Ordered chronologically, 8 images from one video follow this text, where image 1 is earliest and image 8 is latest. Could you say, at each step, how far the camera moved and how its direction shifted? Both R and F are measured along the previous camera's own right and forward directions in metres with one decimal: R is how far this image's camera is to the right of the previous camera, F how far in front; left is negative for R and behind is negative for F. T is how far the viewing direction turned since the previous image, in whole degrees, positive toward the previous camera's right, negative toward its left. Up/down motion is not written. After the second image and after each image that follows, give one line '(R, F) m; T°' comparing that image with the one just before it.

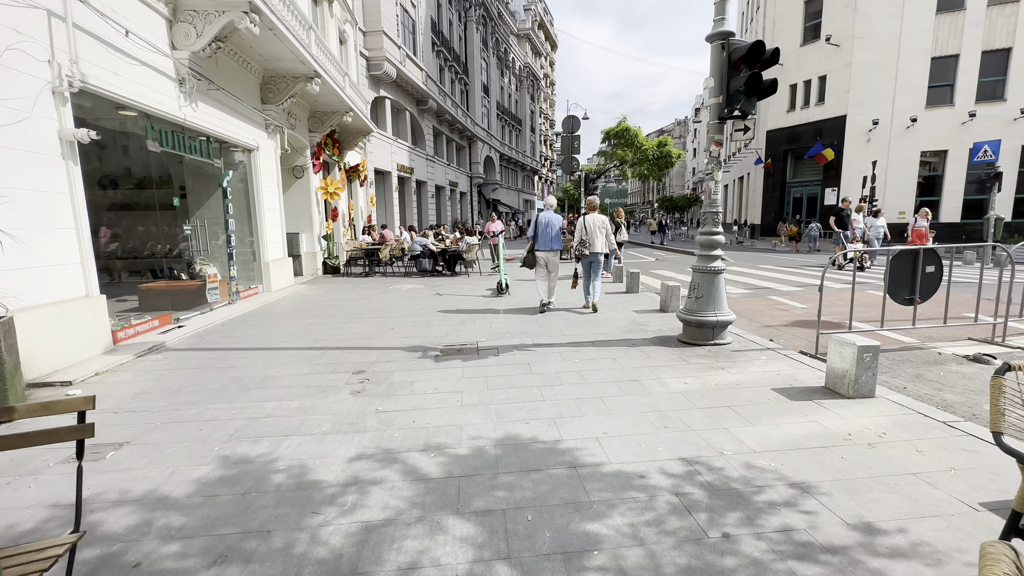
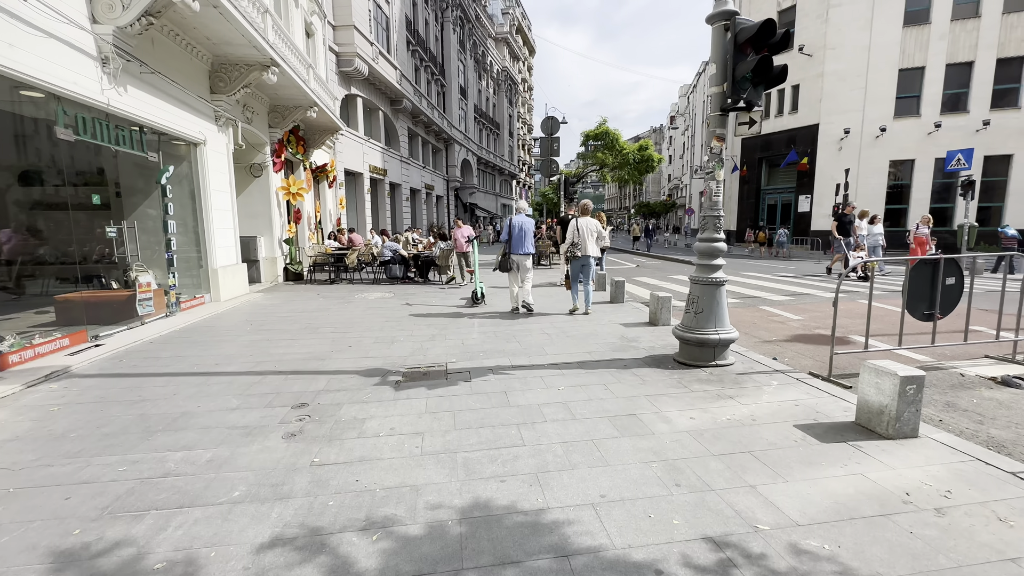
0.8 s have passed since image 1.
(0.0, +0.7) m; +3°
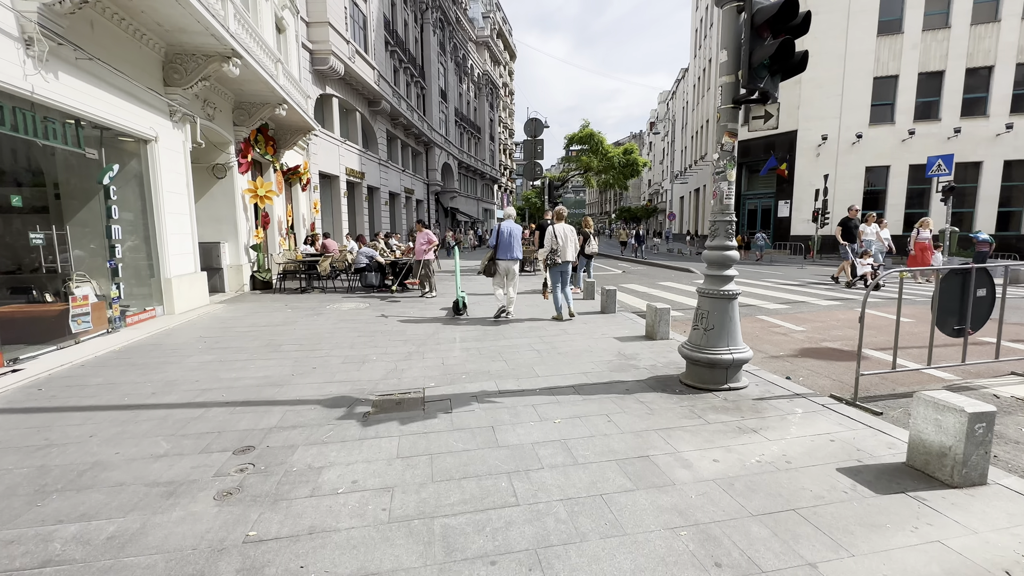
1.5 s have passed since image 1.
(0.0, +0.6) m; +2°
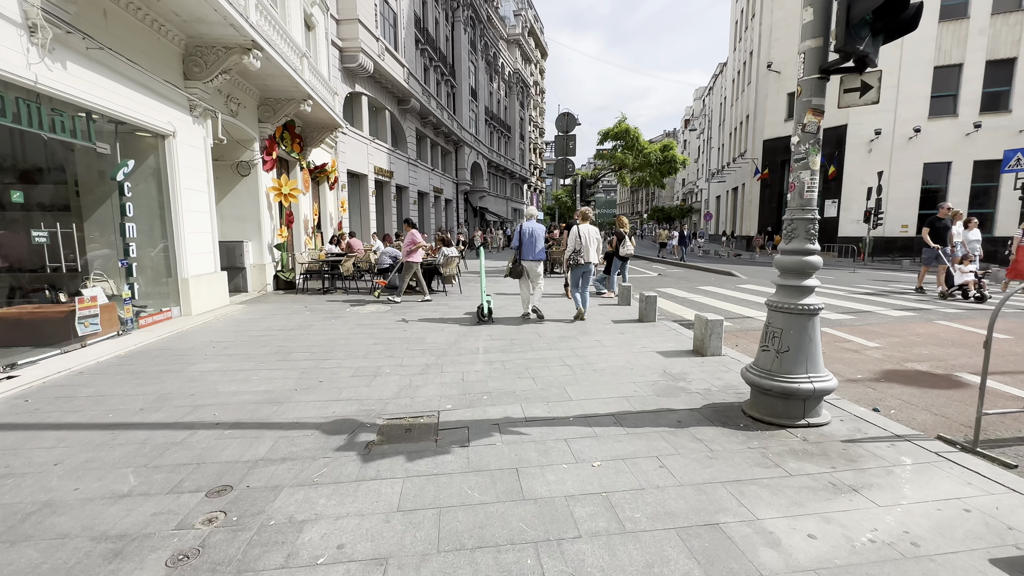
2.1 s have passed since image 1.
(0.0, +0.6) m; -4°
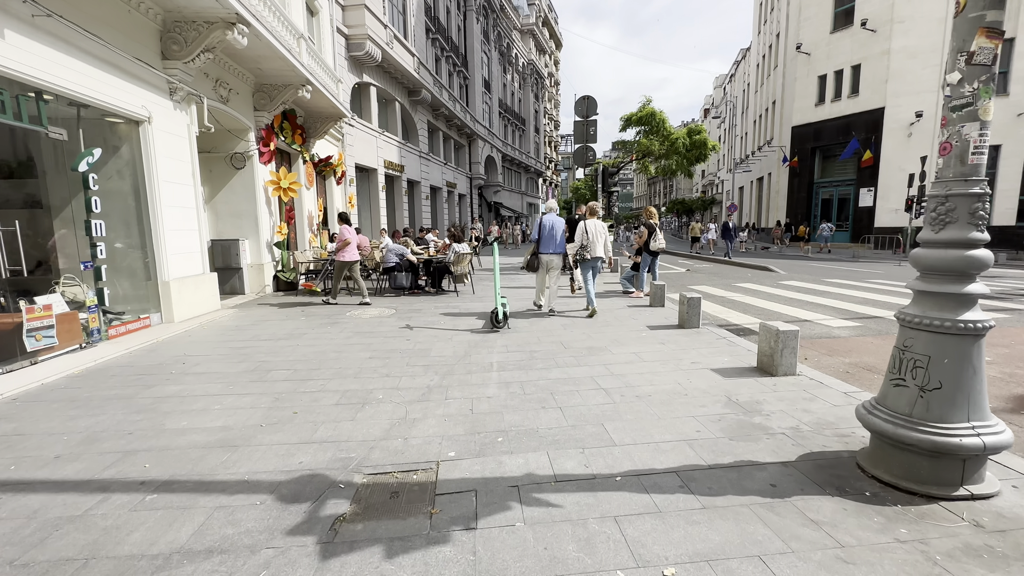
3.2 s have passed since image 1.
(0.0, +1.0) m; -2°
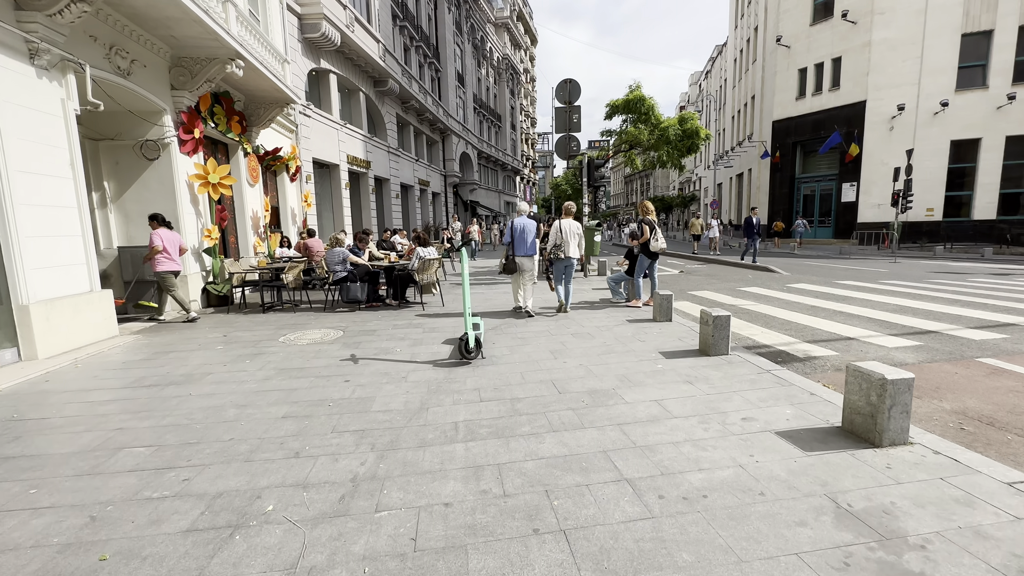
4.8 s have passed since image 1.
(+0.1, +1.5) m; +3°
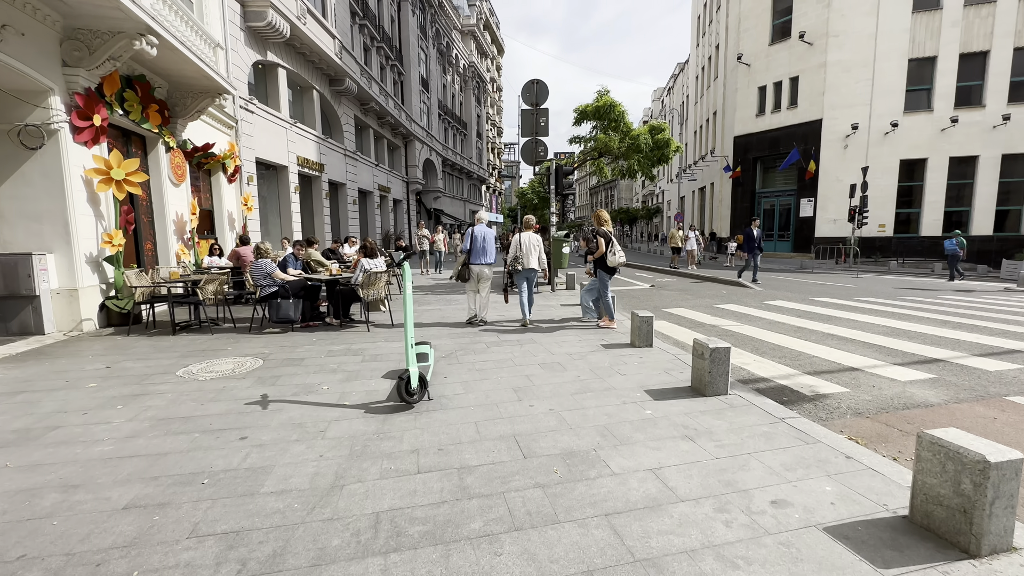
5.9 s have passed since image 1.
(+0.1, +1.0) m; +4°
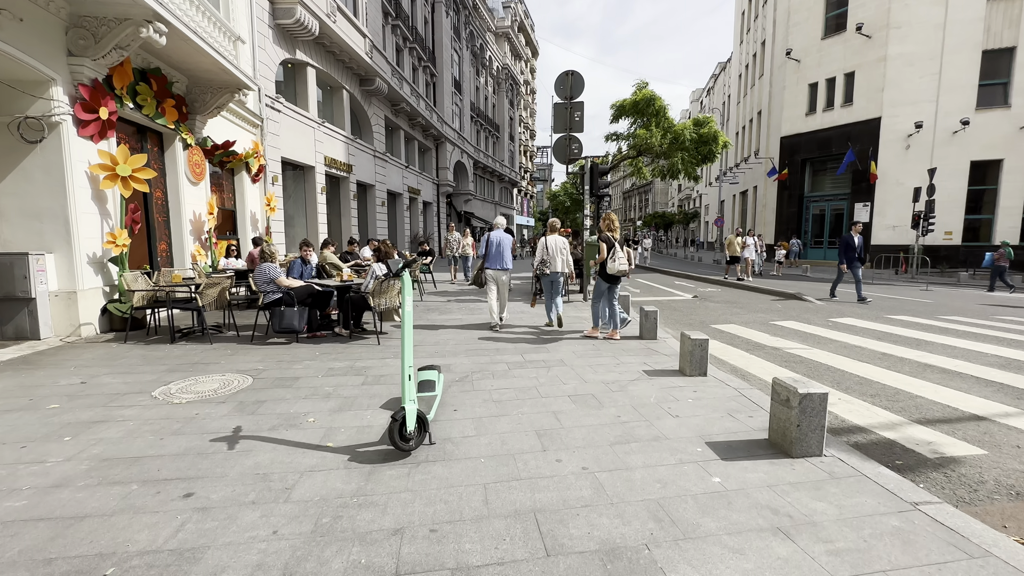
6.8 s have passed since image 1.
(0.0, +0.9) m; -4°
